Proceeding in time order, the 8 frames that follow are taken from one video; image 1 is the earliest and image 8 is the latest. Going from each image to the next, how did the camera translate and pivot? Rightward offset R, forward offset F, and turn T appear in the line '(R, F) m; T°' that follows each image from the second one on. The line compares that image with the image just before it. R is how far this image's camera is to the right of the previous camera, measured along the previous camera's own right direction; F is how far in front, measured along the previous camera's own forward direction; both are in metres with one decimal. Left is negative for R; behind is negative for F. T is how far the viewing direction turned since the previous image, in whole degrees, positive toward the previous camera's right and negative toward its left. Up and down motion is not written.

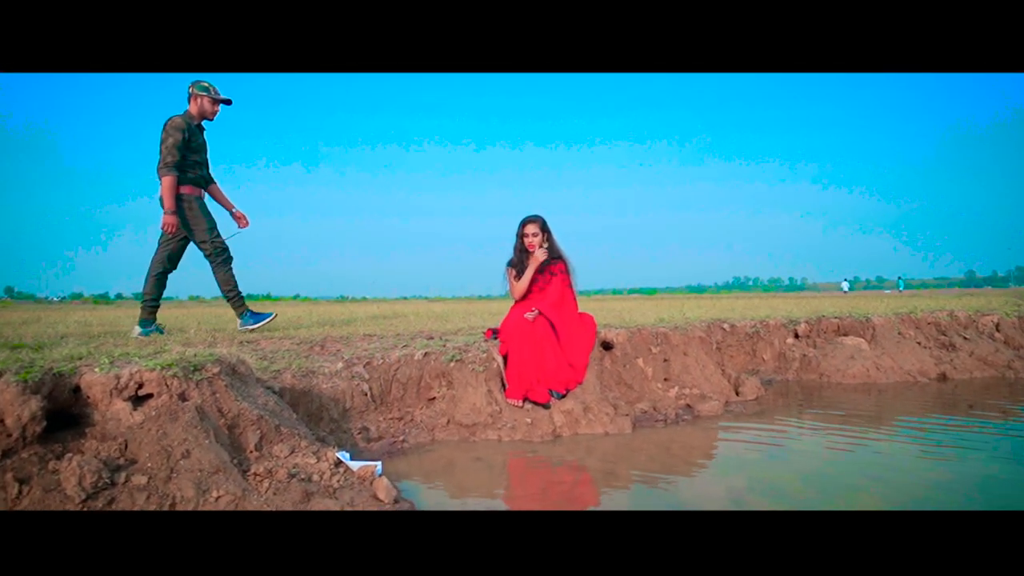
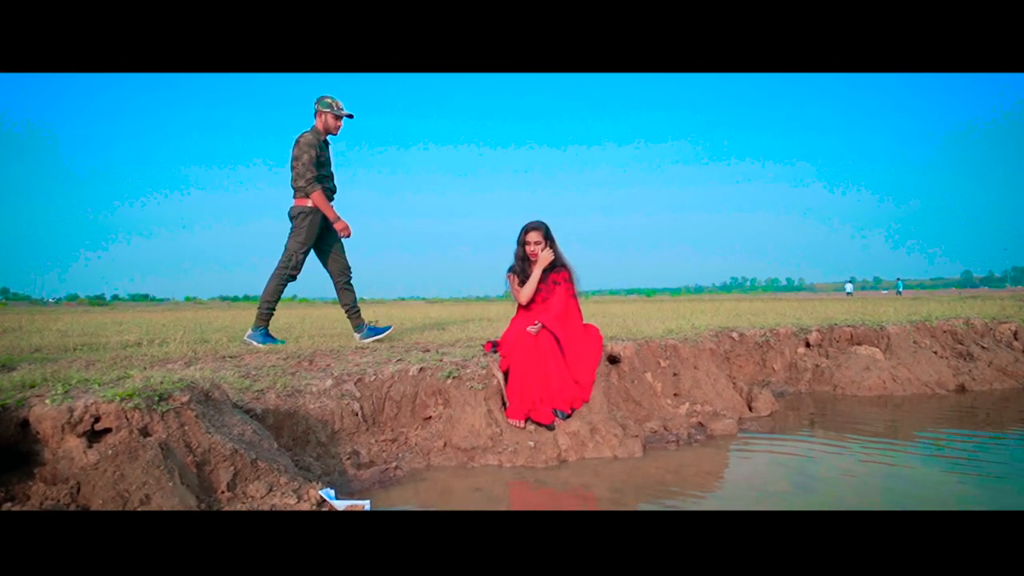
(0.0, +0.4) m; 0°
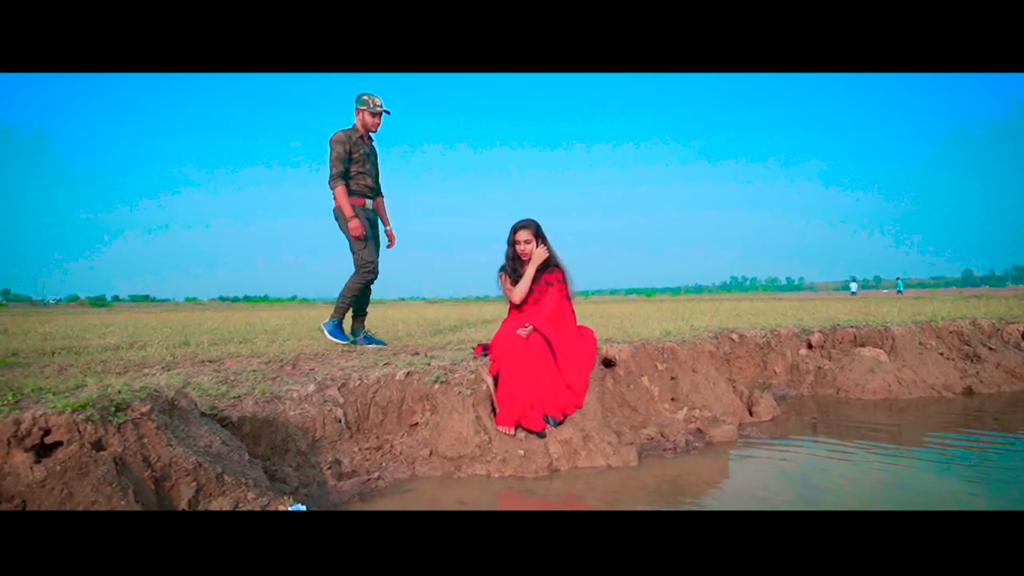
(+0.1, +0.3) m; 0°
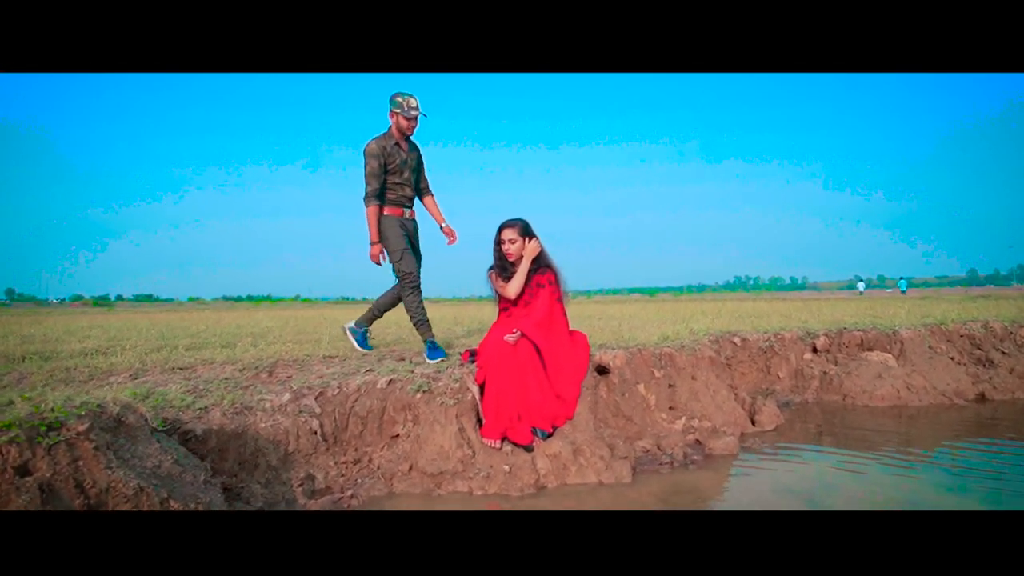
(+0.1, +0.3) m; 0°
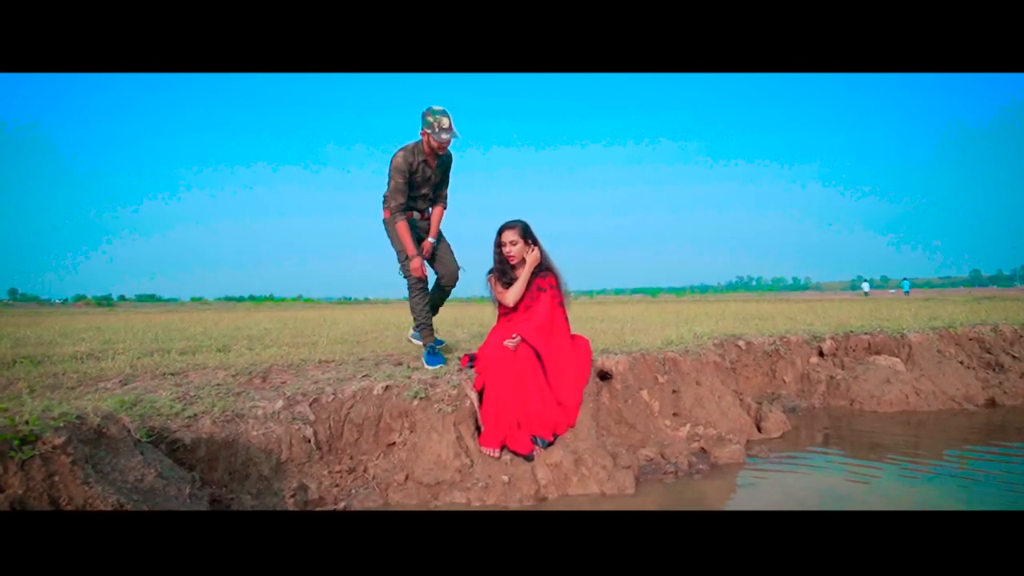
(0.0, +0.2) m; 0°
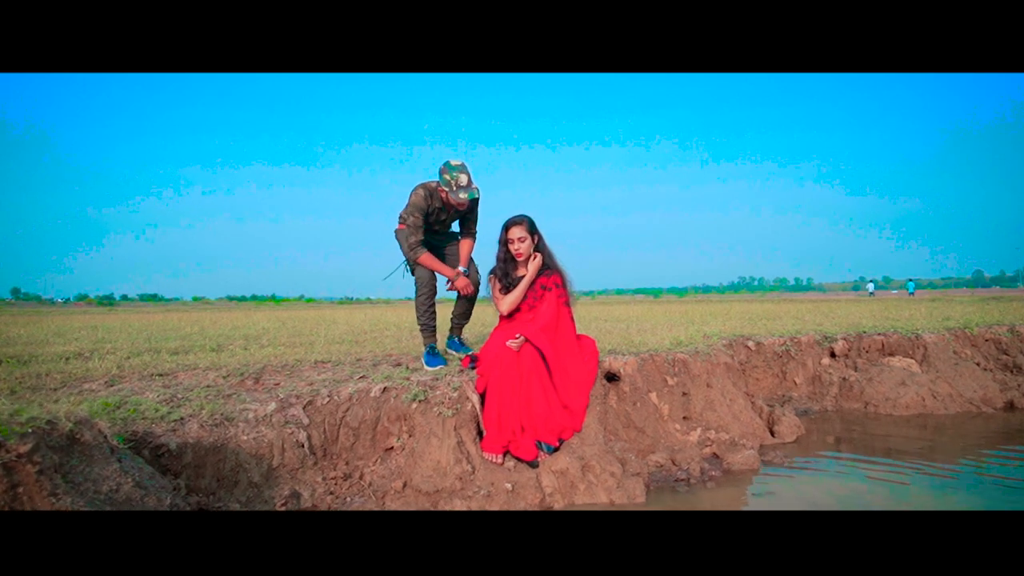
(0.0, +0.2) m; 0°
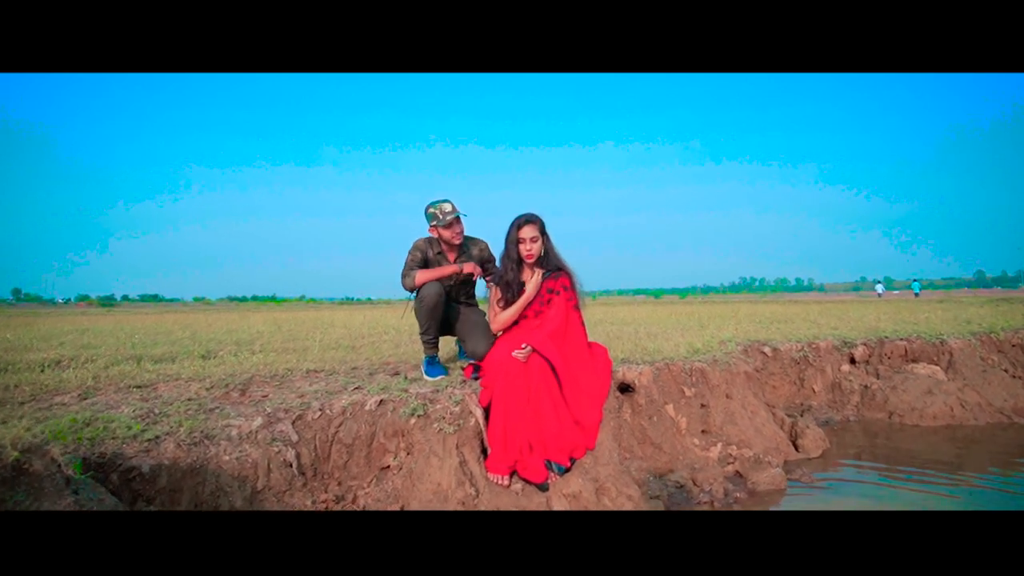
(0.0, +0.4) m; 0°
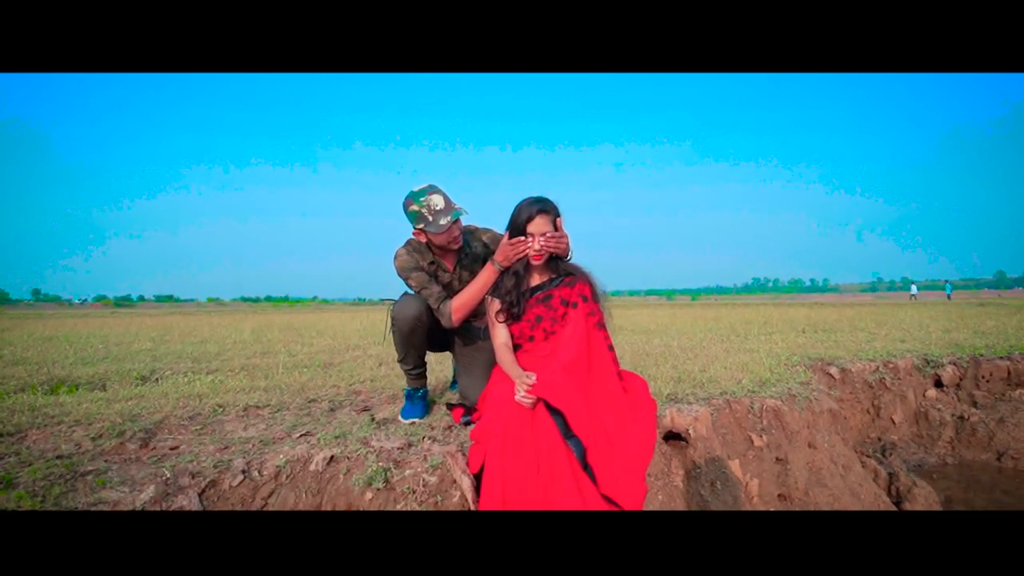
(0.0, +1.5) m; -1°
